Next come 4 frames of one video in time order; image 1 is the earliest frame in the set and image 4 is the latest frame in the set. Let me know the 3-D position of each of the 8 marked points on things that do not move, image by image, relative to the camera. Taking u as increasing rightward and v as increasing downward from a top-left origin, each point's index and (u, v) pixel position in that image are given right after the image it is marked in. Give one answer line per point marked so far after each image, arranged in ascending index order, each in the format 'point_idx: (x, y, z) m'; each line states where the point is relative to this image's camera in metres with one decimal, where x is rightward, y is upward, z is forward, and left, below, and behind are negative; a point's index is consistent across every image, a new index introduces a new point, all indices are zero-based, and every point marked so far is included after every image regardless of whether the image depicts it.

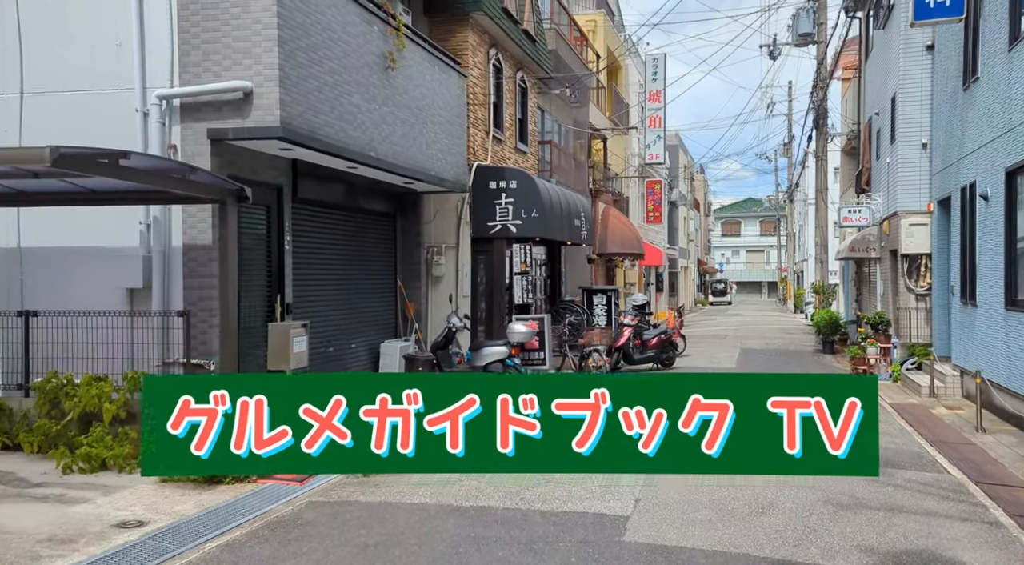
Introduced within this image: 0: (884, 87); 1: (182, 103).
0: (+7.7, +4.0, +19.4) m
1: (-3.6, +1.9, +10.2) m
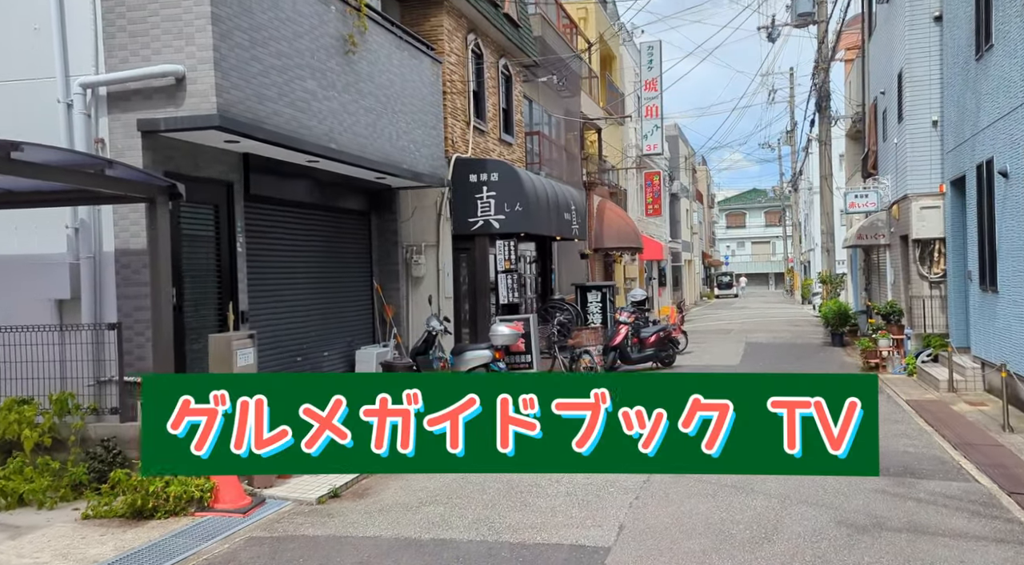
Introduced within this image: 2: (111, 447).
0: (+7.3, +4.3, +18.3) m
1: (-3.9, +1.8, +9.1) m
2: (-3.7, -1.5, +8.6) m
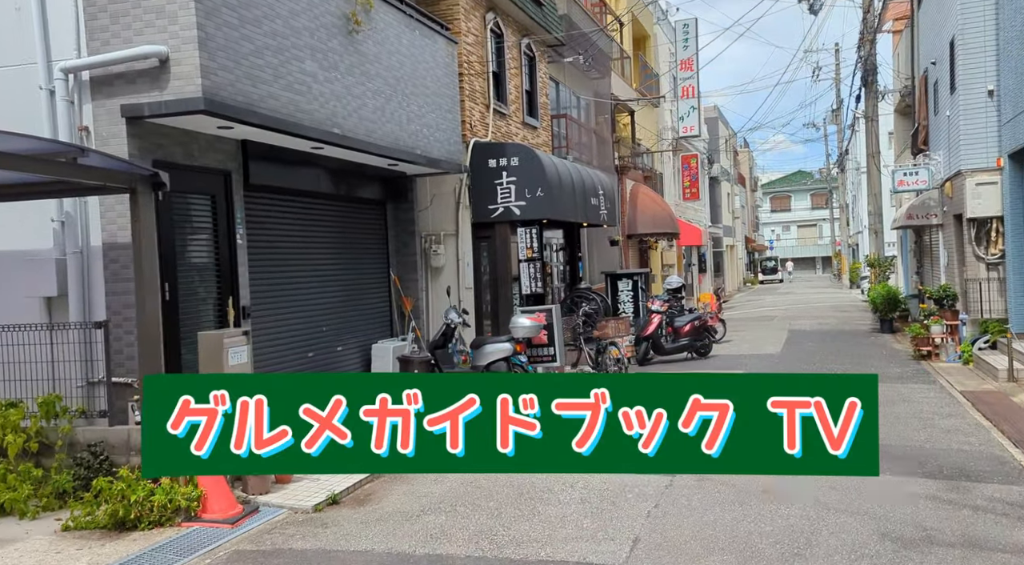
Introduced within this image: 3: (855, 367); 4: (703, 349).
0: (+7.8, +4.6, +17.2) m
1: (-3.9, +1.9, +8.6) m
2: (-3.6, -1.5, +8.1) m
3: (+5.6, -1.4, +15.4) m
4: (+3.6, -1.2, +17.7) m
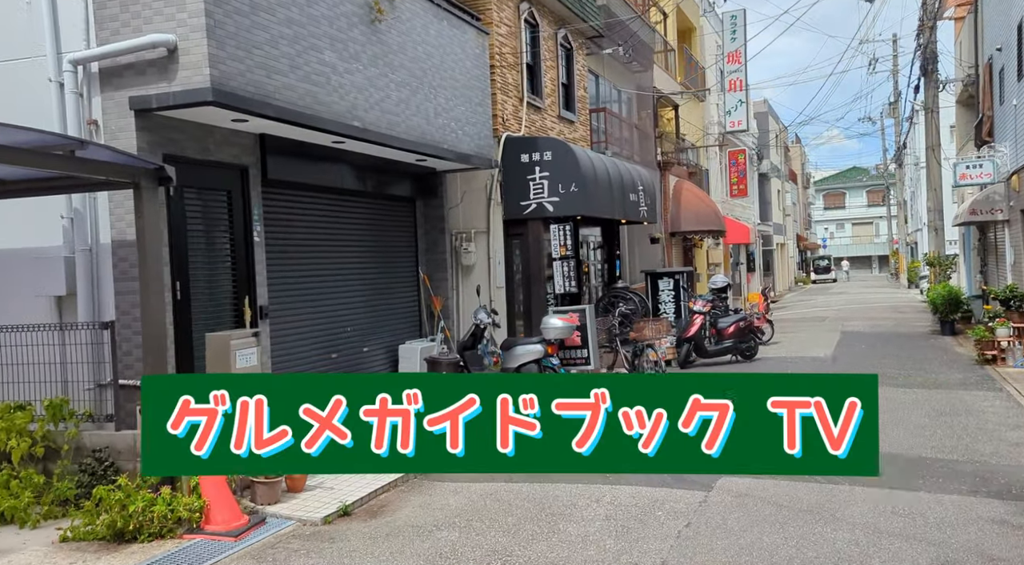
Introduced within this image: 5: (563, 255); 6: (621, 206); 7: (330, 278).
0: (+8.4, +4.6, +16.3) m
1: (-3.6, +1.9, +8.3) m
2: (-3.4, -1.5, +7.8) m
3: (+6.1, -1.4, +14.6) m
4: (+4.3, -1.2, +17.0) m
5: (+0.8, +0.4, +14.3) m
6: (+1.9, +1.3, +15.8) m
7: (-2.3, +0.1, +11.6) m
